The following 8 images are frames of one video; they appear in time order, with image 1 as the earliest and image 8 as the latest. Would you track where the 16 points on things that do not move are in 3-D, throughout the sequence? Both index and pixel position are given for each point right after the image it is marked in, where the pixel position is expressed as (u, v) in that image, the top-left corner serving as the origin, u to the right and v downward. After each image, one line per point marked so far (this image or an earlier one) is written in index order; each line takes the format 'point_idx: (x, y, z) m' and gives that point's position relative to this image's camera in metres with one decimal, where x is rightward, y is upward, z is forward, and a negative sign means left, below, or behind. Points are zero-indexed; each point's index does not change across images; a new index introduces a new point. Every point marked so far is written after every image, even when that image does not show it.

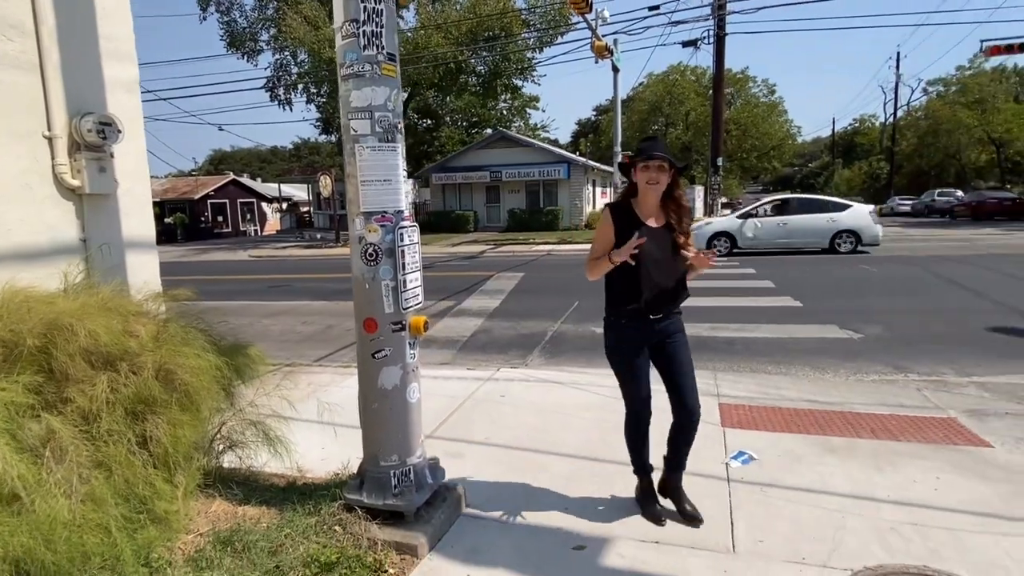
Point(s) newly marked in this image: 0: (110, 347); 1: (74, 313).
0: (-1.9, -0.3, +2.7) m
1: (-2.0, -0.1, +2.8) m
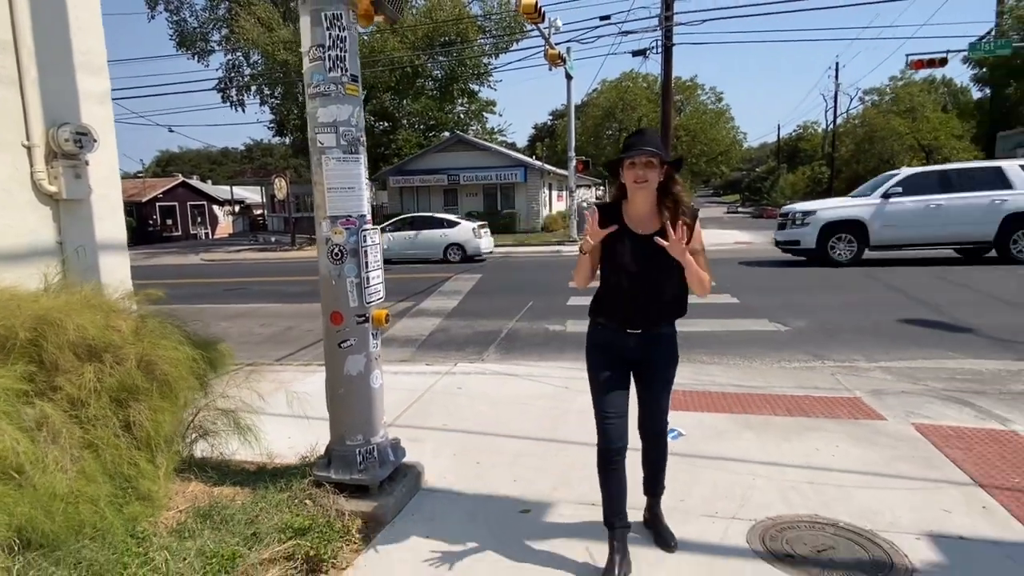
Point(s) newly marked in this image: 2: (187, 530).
0: (-2.1, -0.2, +3.0) m
1: (-2.3, -0.1, +3.1) m
2: (-1.6, -1.2, +2.9) m
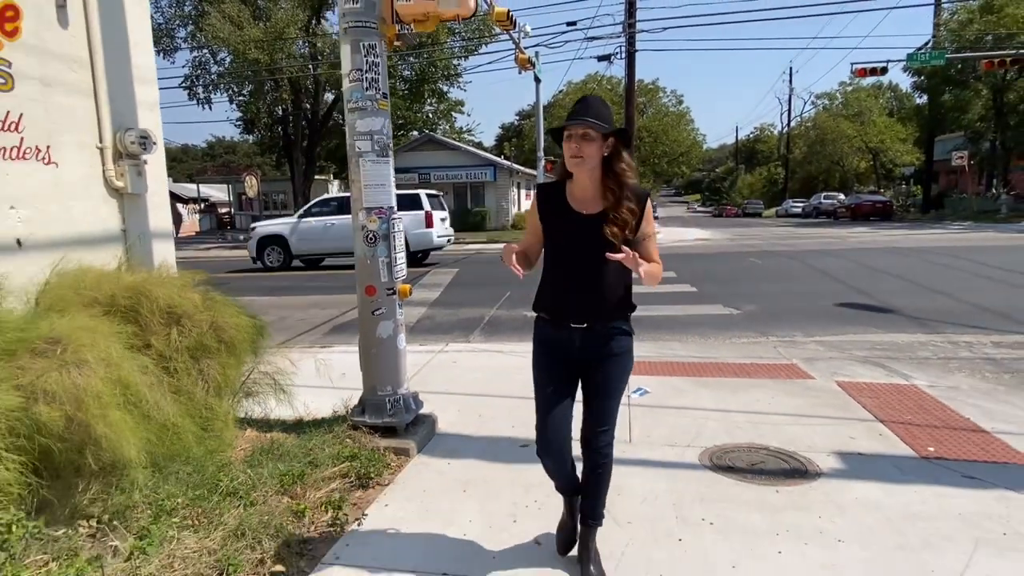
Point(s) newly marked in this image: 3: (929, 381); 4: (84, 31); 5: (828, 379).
0: (-2.1, -0.1, +3.7) m
1: (-2.3, 0.0, +3.8) m
2: (-1.5, -1.0, +3.6) m
3: (+4.0, -0.9, +5.6) m
4: (-2.9, +1.7, +4.0) m
5: (+3.0, -0.9, +5.6) m
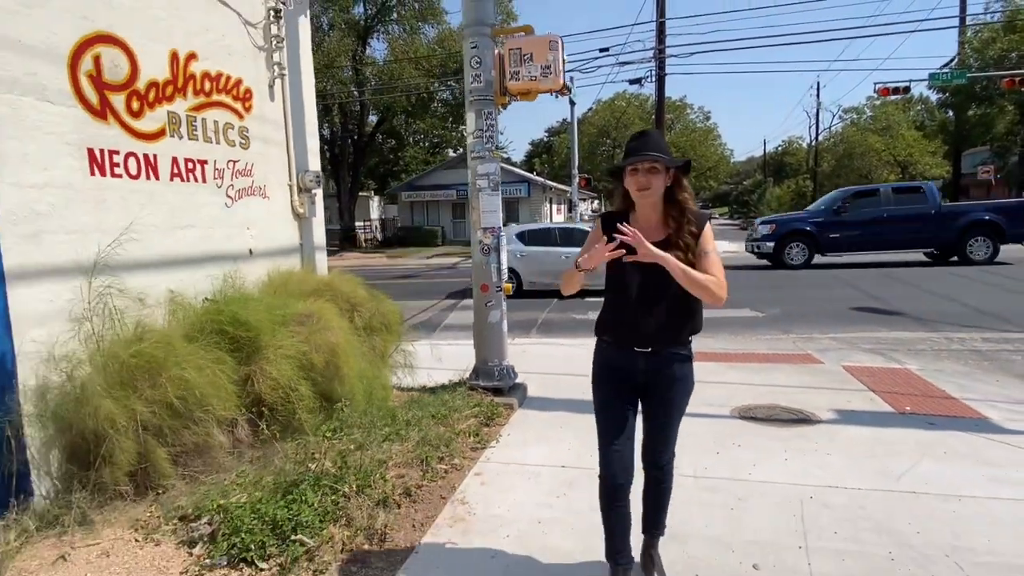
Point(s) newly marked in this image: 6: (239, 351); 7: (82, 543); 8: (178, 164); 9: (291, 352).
0: (-1.4, -0.1, +5.2) m
1: (-1.6, +0.1, +5.3) m
2: (-0.8, -1.0, +5.1) m
3: (+4.7, -0.9, +6.9) m
4: (-2.2, +1.8, +5.6) m
5: (+3.8, -0.9, +6.9) m
6: (-1.8, -0.4, +3.9) m
7: (-2.3, -1.3, +3.1) m
8: (-2.4, +0.9, +4.3) m
9: (-1.5, -0.4, +4.0) m
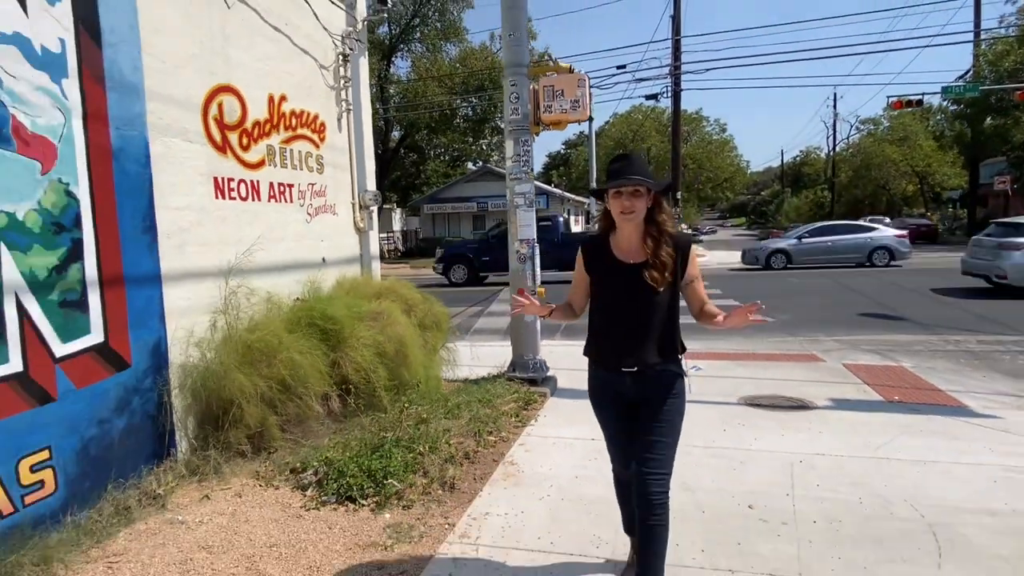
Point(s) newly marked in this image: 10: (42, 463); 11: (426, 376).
0: (-1.0, -0.1, +6.0) m
1: (-1.2, 0.0, +6.1) m
2: (-0.5, -1.0, +5.9) m
3: (+5.1, -1.0, +7.5) m
4: (-1.8, +1.7, +6.5) m
5: (+4.2, -1.0, +7.6) m
6: (-1.5, -0.4, +4.8) m
7: (-2.0, -1.3, +3.9) m
8: (-2.1, +0.9, +5.2) m
9: (-1.2, -0.4, +4.9) m
10: (-2.5, -0.9, +3.2) m
11: (-0.8, -0.8, +5.3) m
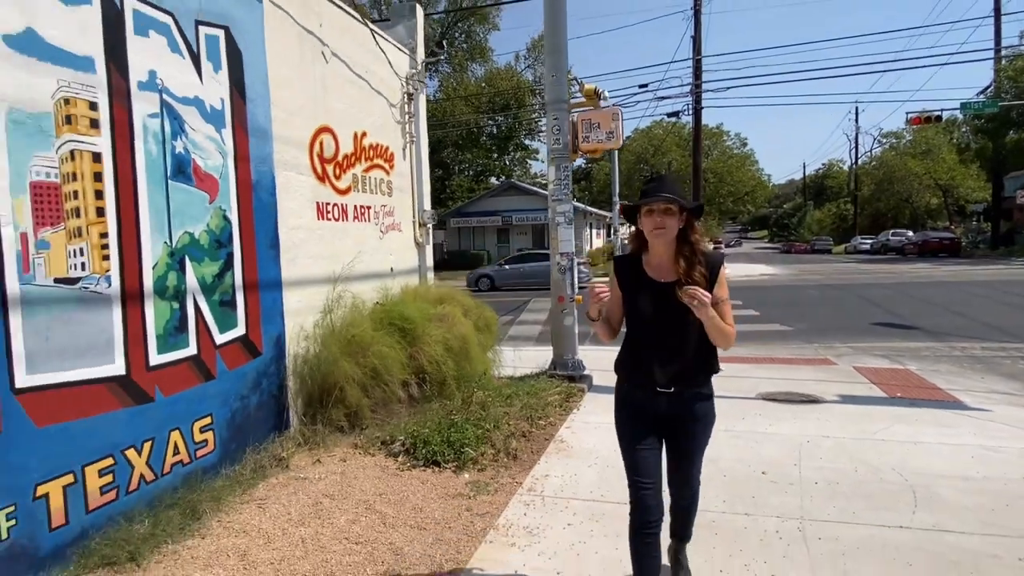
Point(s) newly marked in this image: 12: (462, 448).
0: (-0.5, -0.2, +7.0) m
1: (-0.7, -0.1, +7.1) m
2: (0.0, -1.1, +6.8) m
3: (+5.7, -1.1, +8.2) m
4: (-1.3, +1.6, +7.5) m
5: (+4.7, -1.1, +8.3) m
6: (-1.0, -0.5, +5.7) m
7: (-1.5, -1.3, +4.8) m
8: (-1.6, +0.8, +6.2) m
9: (-0.7, -0.5, +5.8) m
10: (-2.1, -1.0, +4.1) m
11: (-0.3, -0.9, +6.2) m
12: (-0.4, -1.3, +4.8) m
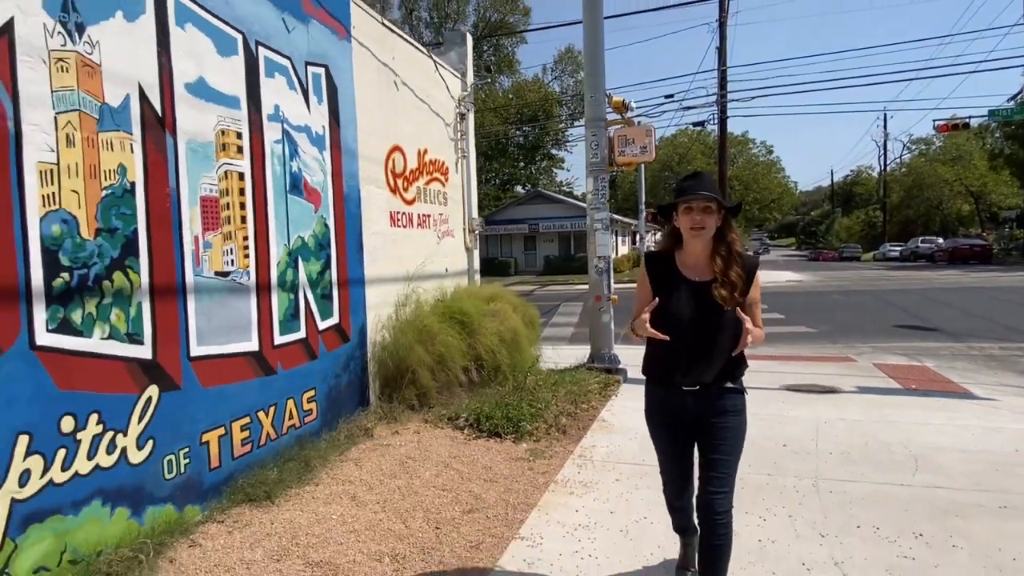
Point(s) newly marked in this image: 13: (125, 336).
0: (0.0, -0.2, +7.7) m
1: (-0.2, -0.1, +7.8) m
2: (+0.6, -1.1, +7.5) m
3: (+6.3, -1.1, +8.7) m
4: (-0.7, +1.6, +8.3) m
5: (+5.3, -1.1, +8.9) m
6: (-0.5, -0.4, +6.5) m
7: (-1.1, -1.3, +5.6) m
8: (-1.1, +0.8, +7.0) m
9: (-0.2, -0.5, +6.6) m
10: (-1.7, -0.9, +5.0) m
11: (+0.2, -0.8, +7.0) m
12: (+0.1, -1.3, +5.5) m
13: (-2.2, -0.3, +3.4) m
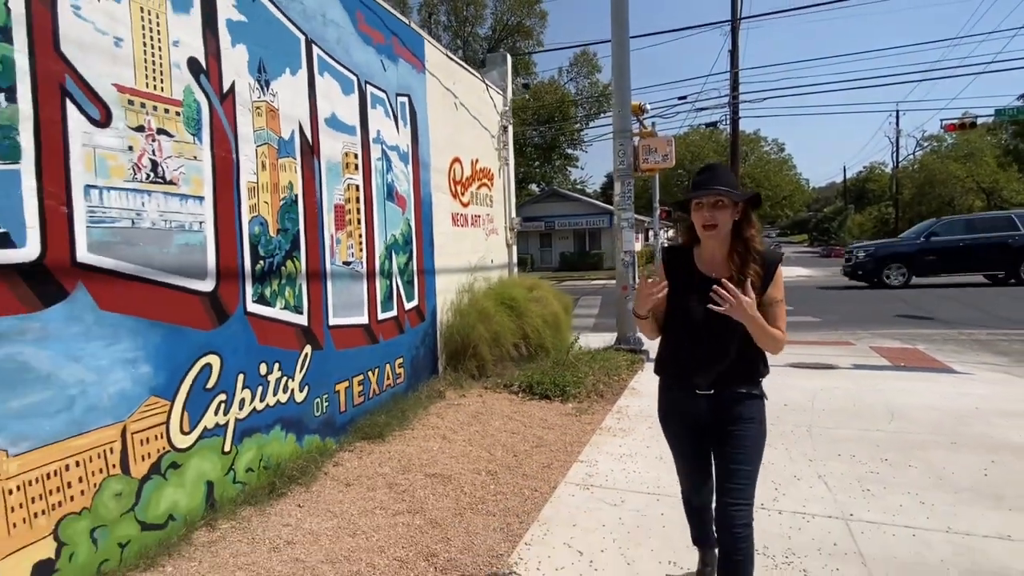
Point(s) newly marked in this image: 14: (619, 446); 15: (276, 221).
0: (+0.6, 0.0, +8.9) m
1: (+0.4, +0.1, +9.0) m
2: (+1.1, -1.0, +8.7) m
3: (+6.9, -1.0, +9.8) m
4: (-0.1, +1.8, +9.5) m
5: (+5.9, -1.0, +10.0) m
6: (0.0, -0.3, +7.7) m
7: (-0.5, -1.2, +6.8) m
8: (-0.5, +1.0, +8.2) m
9: (+0.3, -0.3, +7.7) m
10: (-1.2, -0.8, +6.2) m
11: (+0.8, -0.7, +8.1) m
12: (+0.6, -1.1, +6.7) m
13: (-1.7, -0.2, +4.6) m
14: (+0.9, -1.4, +5.2) m
15: (-1.8, +0.5, +4.4) m
